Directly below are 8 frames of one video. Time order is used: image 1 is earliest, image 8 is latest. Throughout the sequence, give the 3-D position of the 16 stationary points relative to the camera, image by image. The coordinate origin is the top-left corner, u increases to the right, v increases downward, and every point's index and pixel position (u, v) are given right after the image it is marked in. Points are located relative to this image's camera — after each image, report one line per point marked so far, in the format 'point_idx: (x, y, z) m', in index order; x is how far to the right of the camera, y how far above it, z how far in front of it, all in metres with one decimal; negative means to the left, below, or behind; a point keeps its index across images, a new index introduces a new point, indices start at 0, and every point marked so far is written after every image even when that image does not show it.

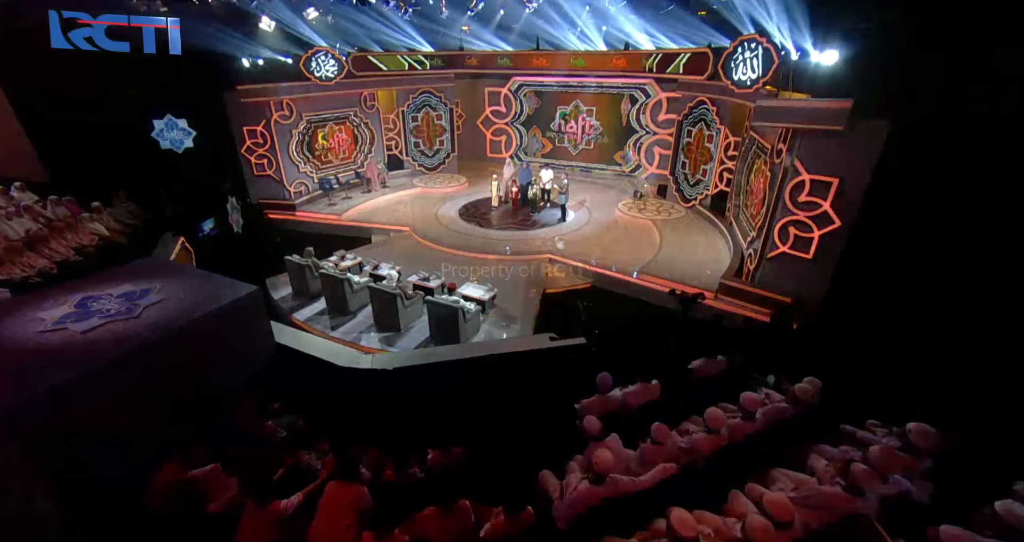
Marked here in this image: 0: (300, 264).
0: (-4.1, +0.2, +7.8) m
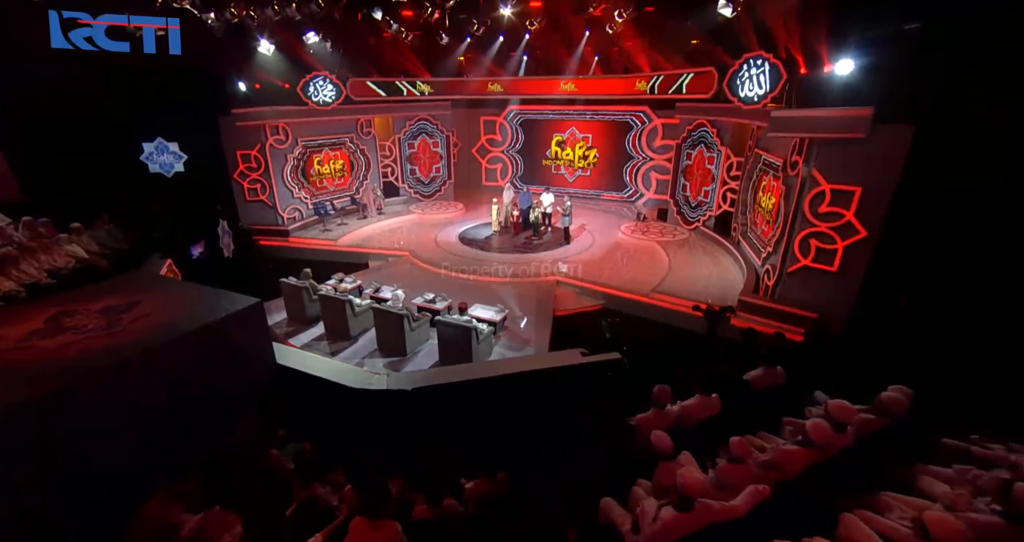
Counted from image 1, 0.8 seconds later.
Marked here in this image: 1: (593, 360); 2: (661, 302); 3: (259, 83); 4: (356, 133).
0: (-3.9, -0.2, +7.4) m
1: (+0.9, -0.9, +4.3) m
2: (+3.0, -0.6, +7.8) m
3: (-6.4, +4.7, +9.8) m
4: (-5.0, +4.3, +12.5) m
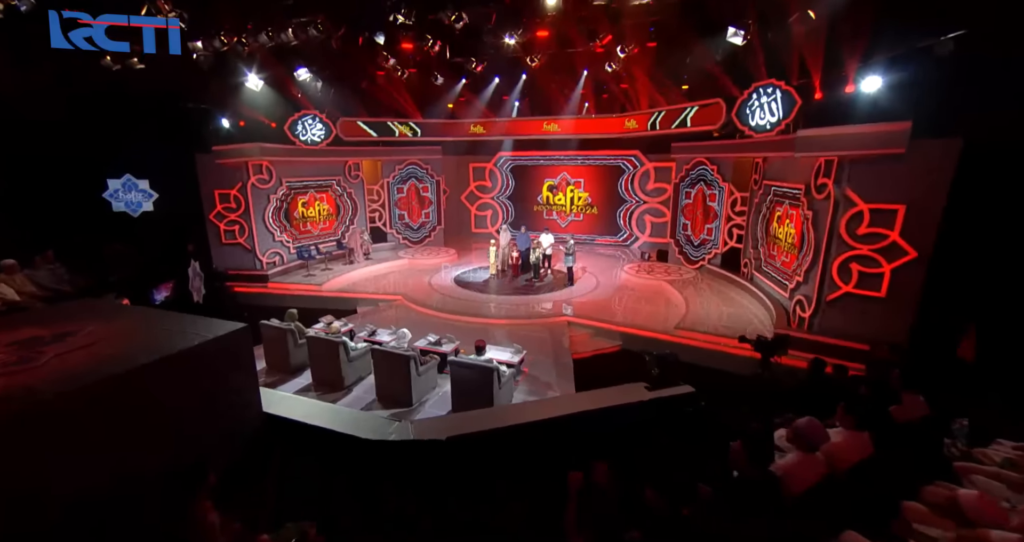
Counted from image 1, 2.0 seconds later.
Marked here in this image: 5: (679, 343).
0: (-3.7, -0.9, +6.3) m
1: (+1.3, -1.1, +3.4) m
2: (+3.2, -1.2, +7.1) m
3: (-6.4, +3.5, +9.3) m
4: (-5.1, +2.9, +12.0) m
5: (+3.1, -1.3, +7.2) m
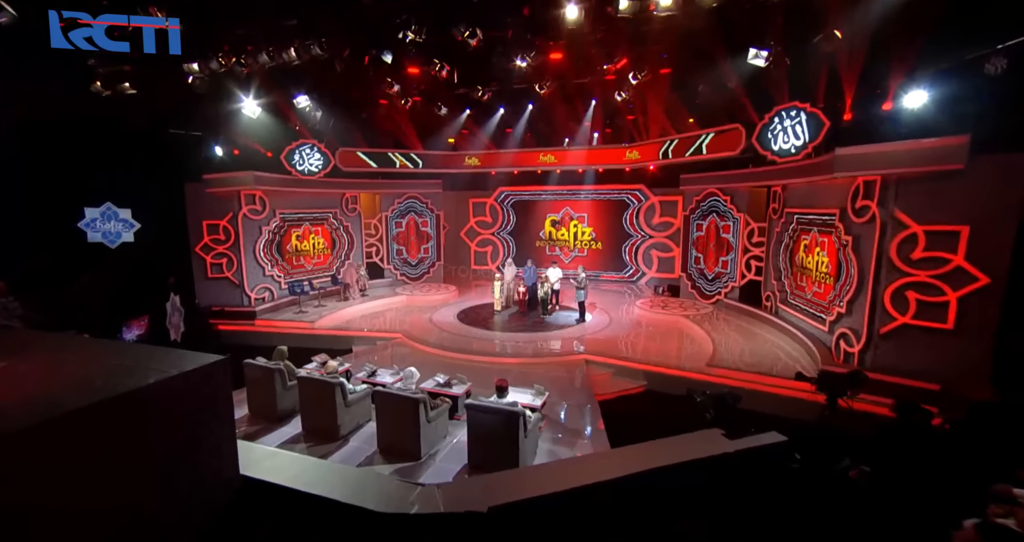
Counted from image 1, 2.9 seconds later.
0: (-3.4, -1.3, +5.5) m
1: (+1.6, -1.2, +2.8) m
2: (+3.4, -1.7, +6.5) m
3: (-6.2, +2.8, +8.9) m
4: (-5.0, +1.8, +11.6) m
5: (+3.3, -1.9, +6.5) m
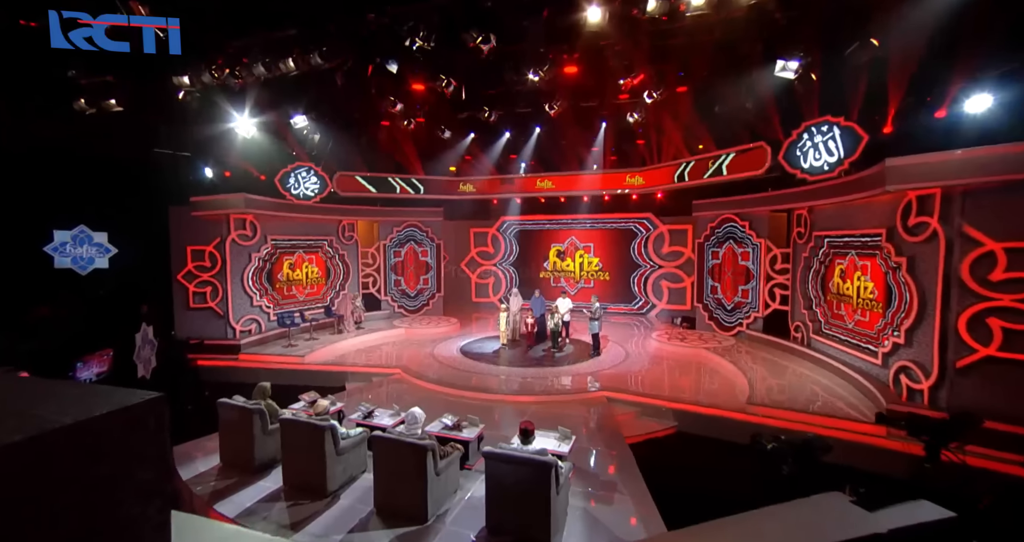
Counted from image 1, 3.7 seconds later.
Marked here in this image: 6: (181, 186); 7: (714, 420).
0: (-3.1, -1.6, +4.7) m
1: (+1.9, -1.2, +2.0) m
2: (+3.7, -2.1, +5.7) m
3: (-6.0, +2.1, +8.4) m
4: (-4.9, +0.9, +11.0) m
5: (+3.5, -2.2, +5.8) m
6: (-6.5, +1.7, +7.9) m
7: (+3.1, -2.2, +6.1) m
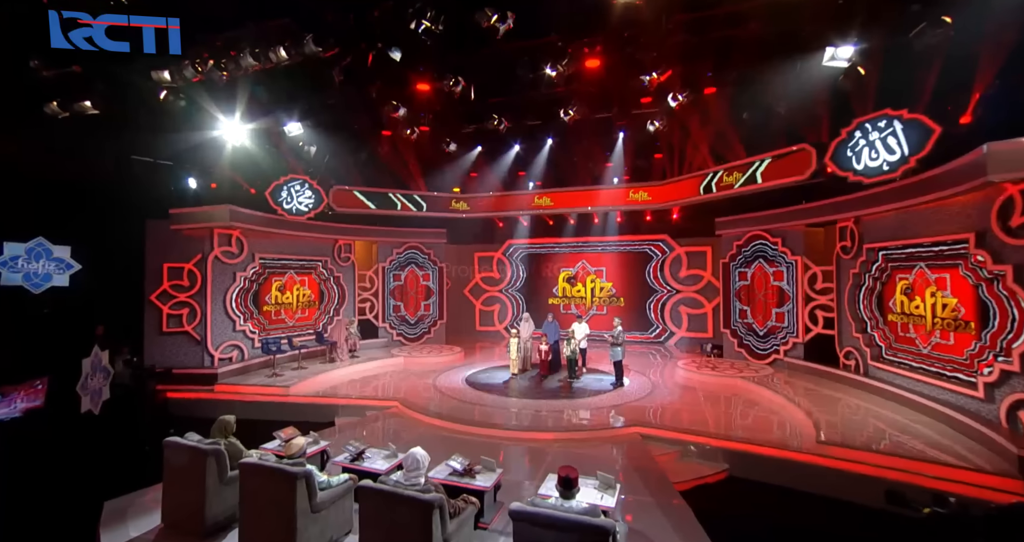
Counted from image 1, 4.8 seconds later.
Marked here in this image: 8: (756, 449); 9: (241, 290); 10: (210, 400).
0: (-2.9, -1.7, +3.7) m
1: (+2.2, -1.0, +1.1) m
2: (+3.9, -2.2, +4.7) m
3: (-5.8, +1.8, +7.7) m
4: (-4.6, +0.4, +10.2) m
5: (+3.8, -2.4, +4.7) m
6: (-6.3, +1.4, +7.2) m
7: (+3.3, -2.4, +5.0) m
8: (+3.3, -2.3, +5.1) m
9: (-5.6, -0.4, +8.3) m
10: (-5.5, -2.4, +7.2) m
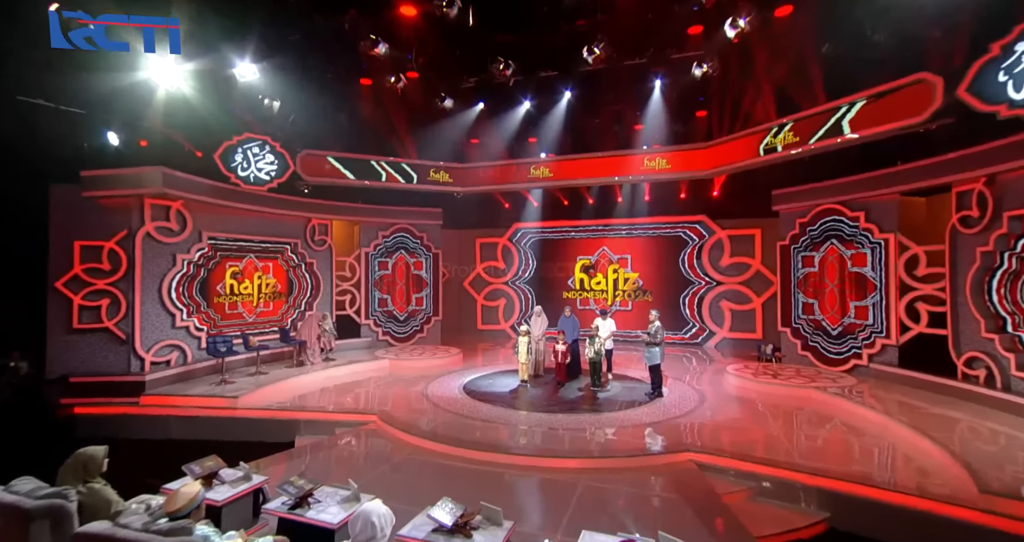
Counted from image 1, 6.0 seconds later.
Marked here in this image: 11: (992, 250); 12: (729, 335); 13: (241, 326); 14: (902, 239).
0: (-2.8, -1.4, +2.1) m
1: (+2.3, -0.8, -0.6) m
2: (+4.0, -1.9, +2.9) m
3: (-5.6, +2.1, +6.1) m
4: (-4.4, +0.7, +8.6) m
5: (+3.9, -2.1, +3.0) m
6: (-6.1, +1.7, +5.5) m
7: (+3.4, -2.1, +3.3) m
8: (+3.4, -2.0, +3.4) m
9: (-5.5, -0.1, +6.6) m
10: (-5.3, -2.1, +5.6) m
11: (+6.1, +0.3, +5.1) m
12: (+5.2, -1.4, +9.2) m
13: (-5.1, -1.0, +7.5) m
14: (+6.1, +0.5, +6.3) m
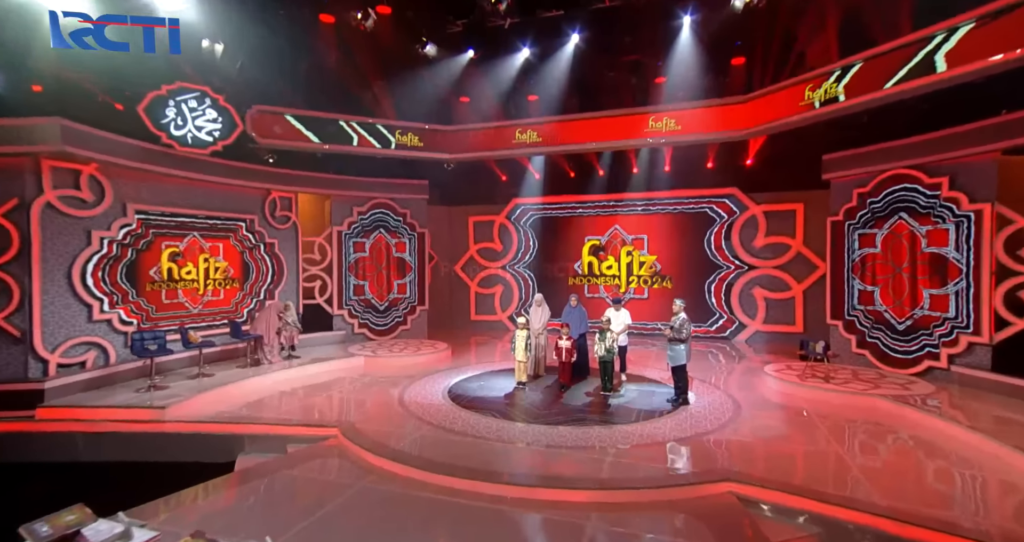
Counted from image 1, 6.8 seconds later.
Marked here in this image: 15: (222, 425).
0: (-2.9, -1.3, +0.9) m
1: (+2.1, -0.7, -1.9) m
2: (+3.9, -1.8, +1.7) m
3: (-5.7, +2.3, +4.8) m
4: (-4.5, +1.0, +7.3) m
5: (+3.8, -1.9, +1.8) m
6: (-6.2, +1.9, +4.3) m
7: (+3.3, -2.0, +2.1) m
8: (+3.3, -1.8, +2.2) m
9: (-5.5, +0.2, +5.4) m
10: (-5.4, -1.8, +4.4) m
11: (+6.0, +0.5, +3.8) m
12: (+5.1, -1.1, +8.0) m
13: (-5.1, -0.7, +6.3) m
14: (+6.1, +0.7, +4.9) m
15: (-3.4, -1.8, +4.4) m
